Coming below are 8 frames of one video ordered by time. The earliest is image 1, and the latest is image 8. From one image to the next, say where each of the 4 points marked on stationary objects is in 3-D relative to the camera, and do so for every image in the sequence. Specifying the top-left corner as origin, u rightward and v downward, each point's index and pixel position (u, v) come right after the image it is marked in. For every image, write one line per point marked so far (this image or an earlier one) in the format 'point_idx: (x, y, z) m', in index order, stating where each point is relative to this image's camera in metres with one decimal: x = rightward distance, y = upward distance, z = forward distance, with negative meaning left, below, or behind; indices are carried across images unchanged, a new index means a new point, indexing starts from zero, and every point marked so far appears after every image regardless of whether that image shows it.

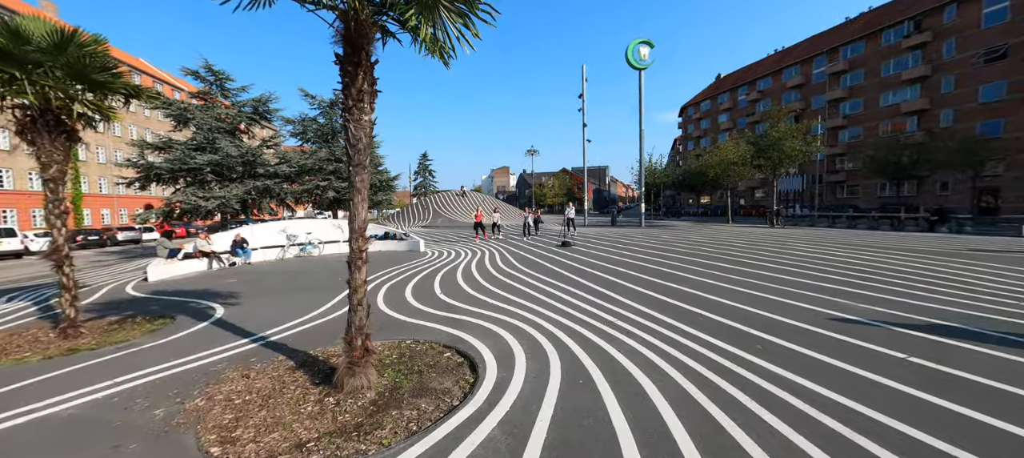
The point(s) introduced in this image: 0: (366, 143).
0: (-1.3, +0.8, +3.3) m
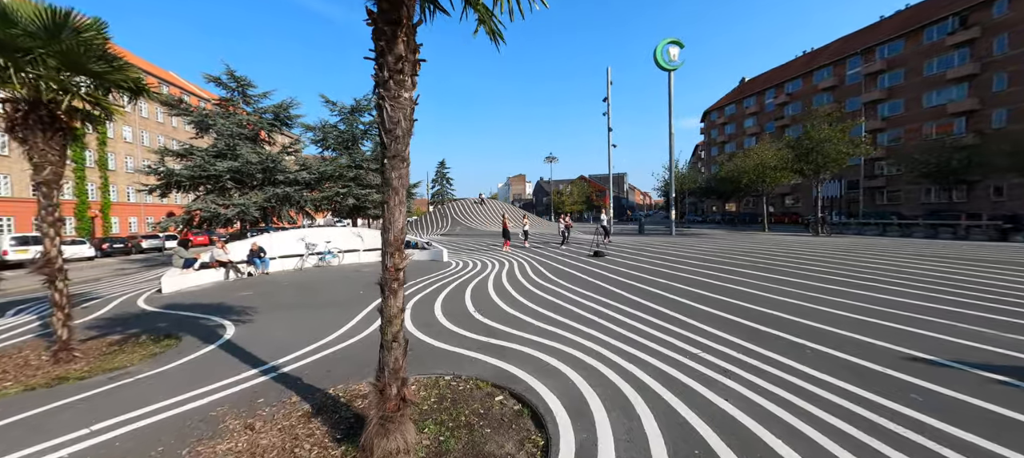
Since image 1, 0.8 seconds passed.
0: (-0.7, +0.7, +2.5) m
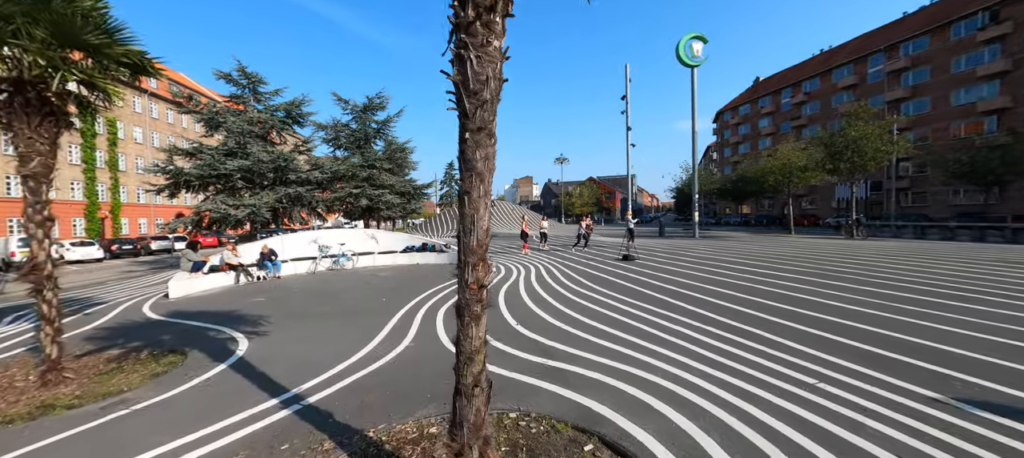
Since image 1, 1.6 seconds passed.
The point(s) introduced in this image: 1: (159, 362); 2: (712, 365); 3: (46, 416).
0: (-0.1, +0.7, +1.8) m
1: (-4.3, -1.6, +4.6) m
2: (+2.3, -1.5, +4.2) m
3: (-4.2, -1.7, +3.4) m
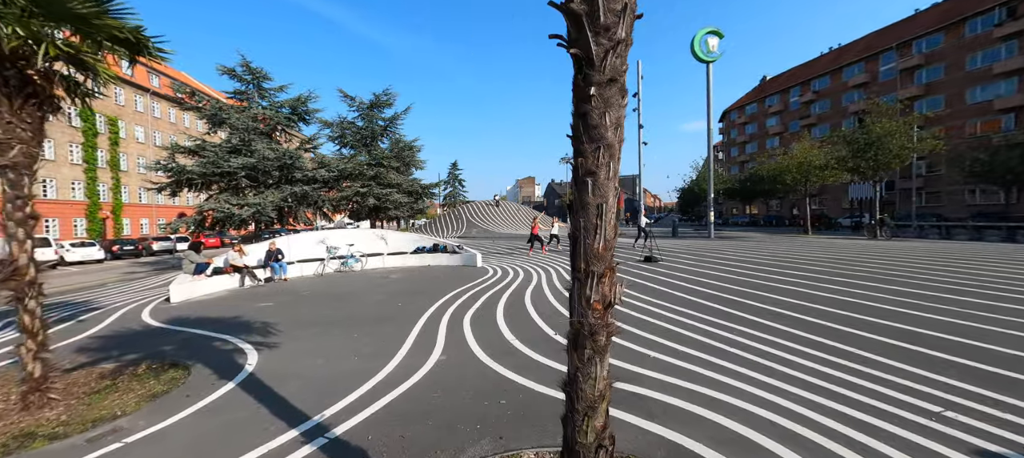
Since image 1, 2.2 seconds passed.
0: (+0.4, +0.7, +1.3) m
1: (-3.8, -1.6, +4.1) m
2: (+2.8, -1.5, +3.7) m
3: (-3.7, -1.7, +2.9) m
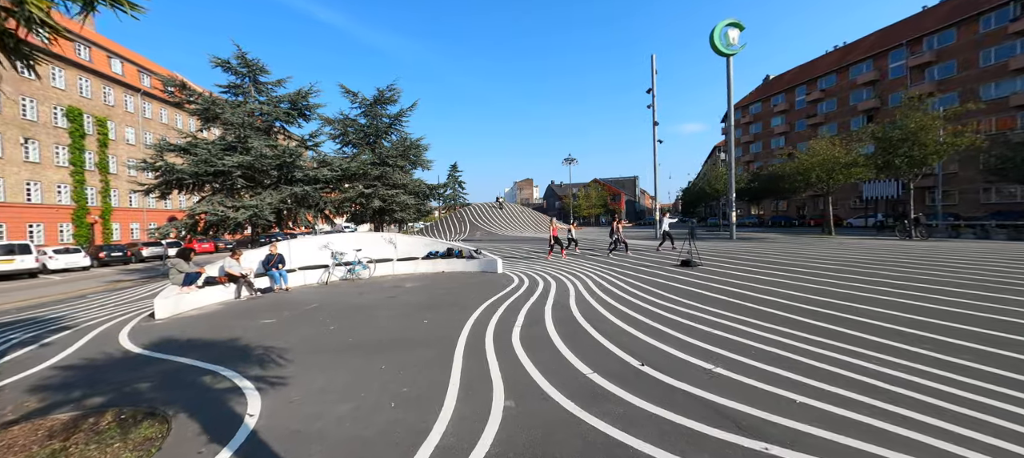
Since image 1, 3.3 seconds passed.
0: (+1.2, +0.7, +0.2) m
1: (-3.1, -1.7, +3.0) m
2: (+3.5, -1.5, +2.6) m
3: (-2.9, -1.7, +1.8) m
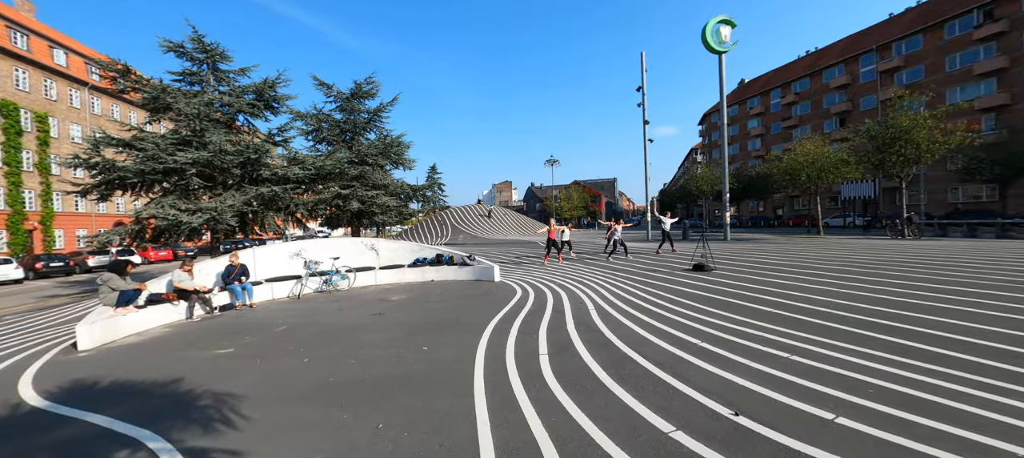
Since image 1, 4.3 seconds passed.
0: (+1.7, +0.7, -0.7) m
1: (-2.6, -1.7, +1.7) m
2: (+4.0, -1.5, +1.8) m
3: (-2.4, -1.8, +0.5) m
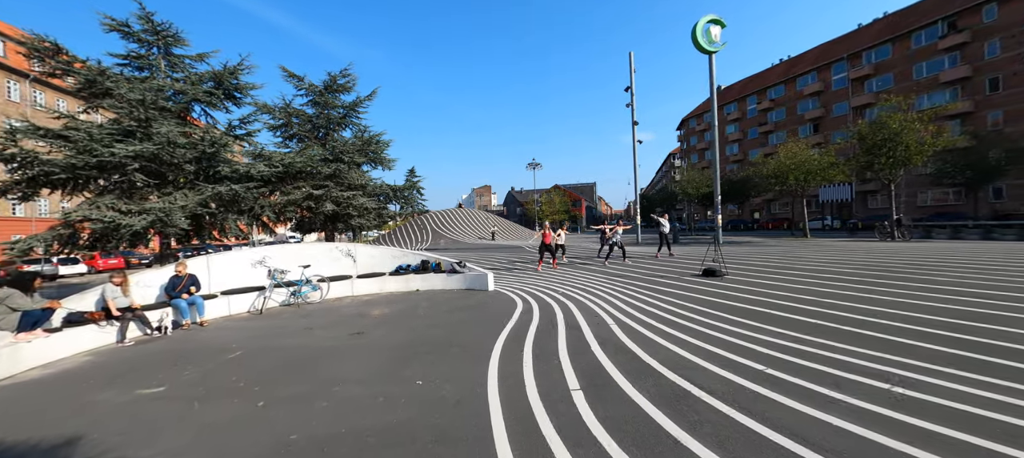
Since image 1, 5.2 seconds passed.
0: (+2.2, +0.8, -1.6) m
1: (-2.2, -1.7, +0.6) m
2: (+4.3, -1.5, +1.0) m
3: (-2.0, -1.7, -0.6) m
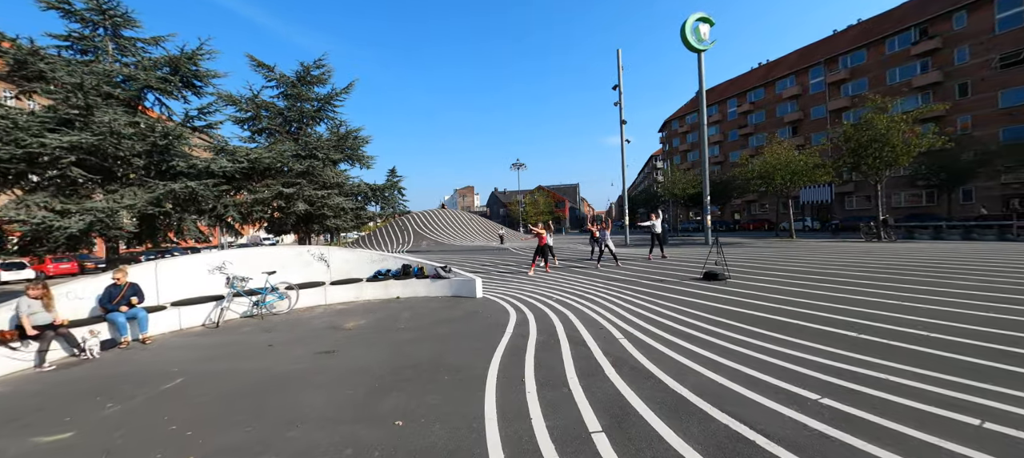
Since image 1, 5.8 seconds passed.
0: (+2.5, +0.8, -2.2) m
1: (-2.1, -1.7, -0.2) m
2: (+4.5, -1.5, +0.5) m
3: (-1.7, -1.7, -1.4) m
